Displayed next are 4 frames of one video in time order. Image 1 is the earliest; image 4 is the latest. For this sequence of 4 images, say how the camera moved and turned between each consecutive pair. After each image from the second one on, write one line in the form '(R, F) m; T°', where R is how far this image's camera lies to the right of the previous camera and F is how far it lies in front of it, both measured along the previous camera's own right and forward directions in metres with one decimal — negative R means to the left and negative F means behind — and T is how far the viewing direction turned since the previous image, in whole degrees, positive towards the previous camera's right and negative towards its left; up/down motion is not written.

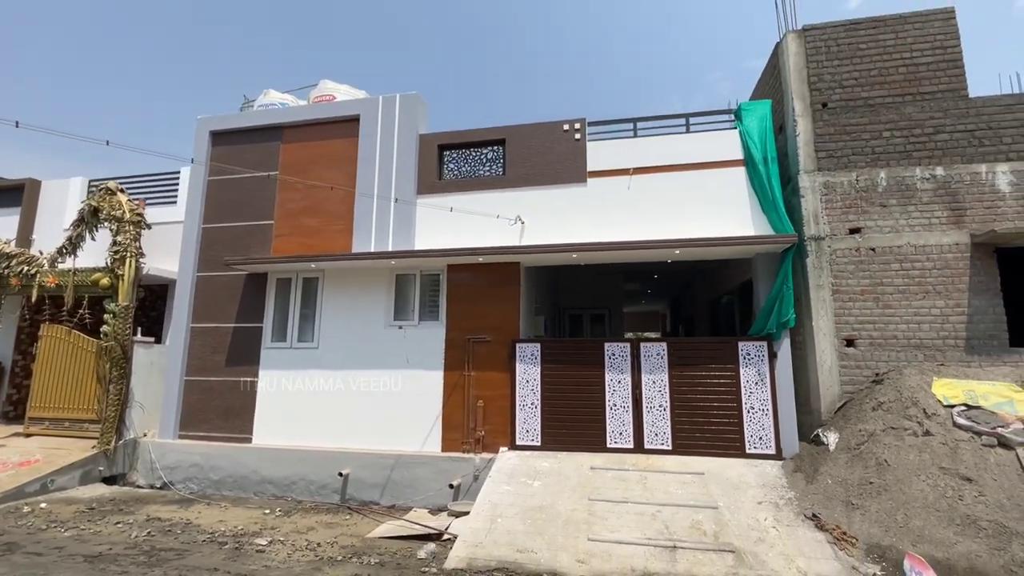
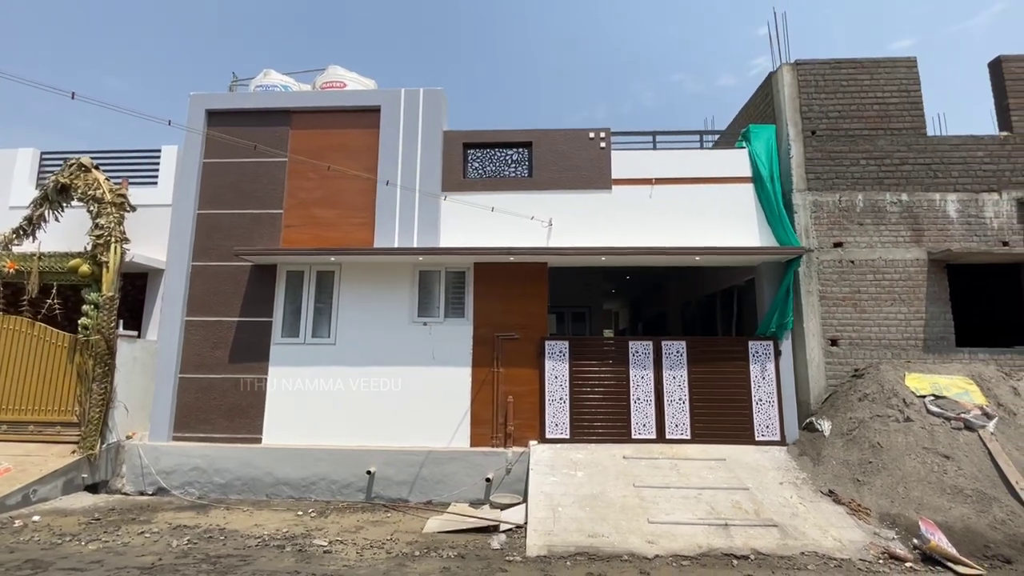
(-1.9, -0.1) m; +10°
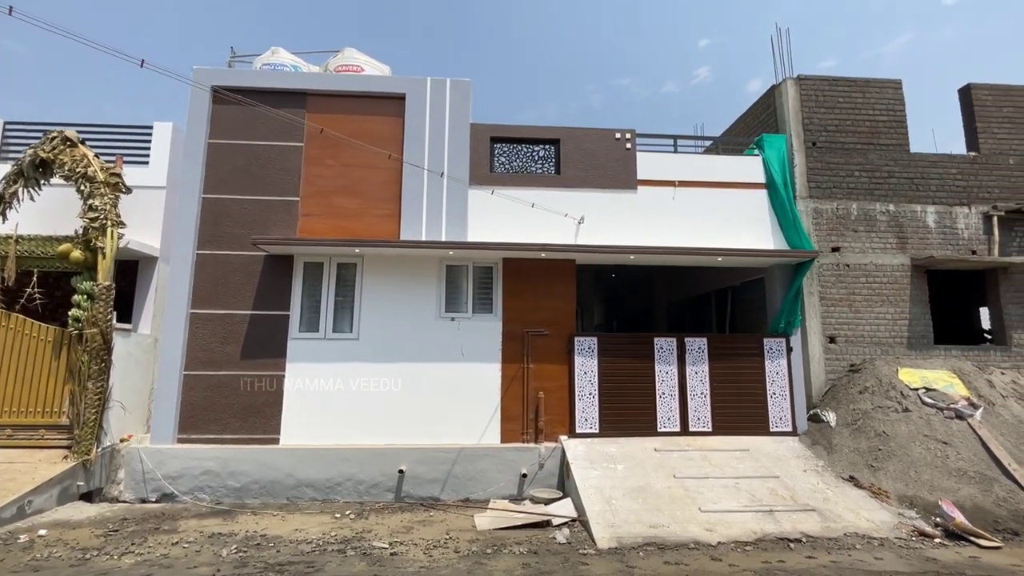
(-1.6, +0.1) m; +7°
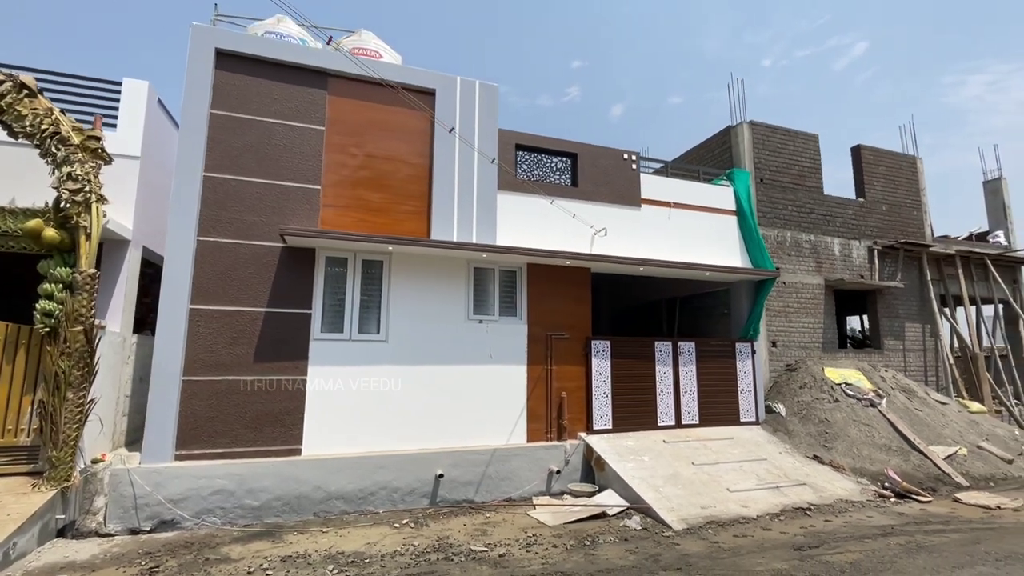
(-3.0, +0.2) m; +17°
